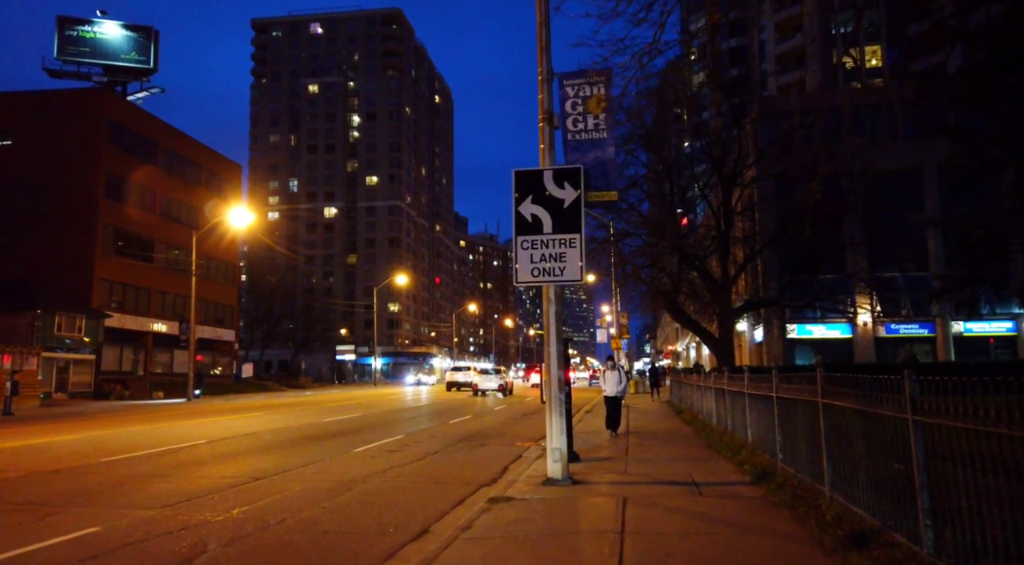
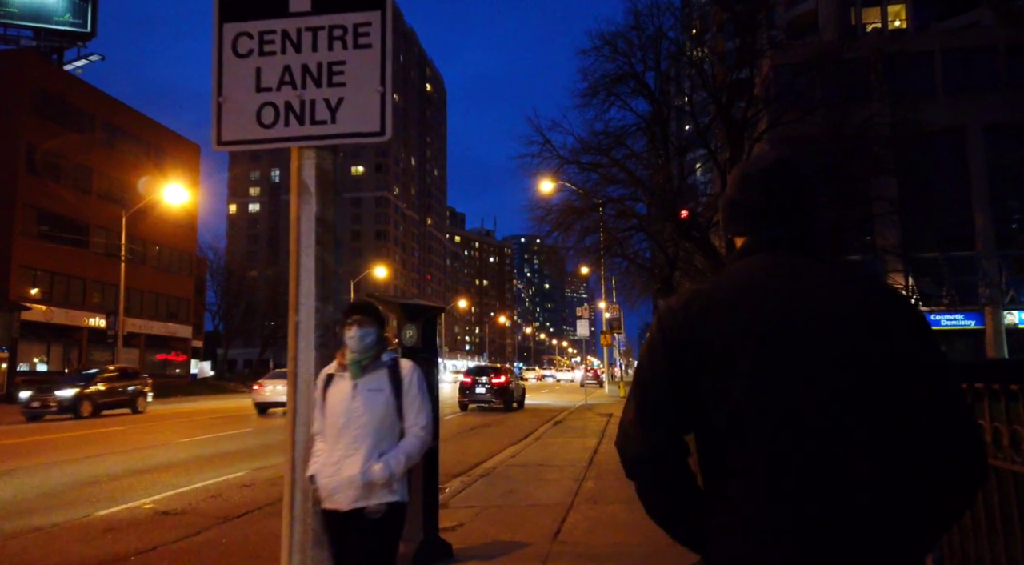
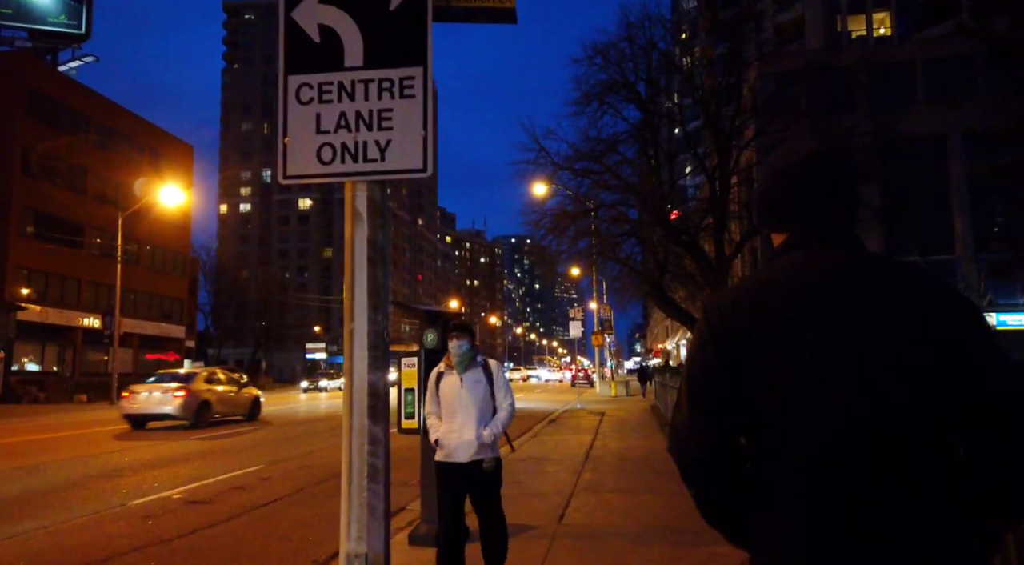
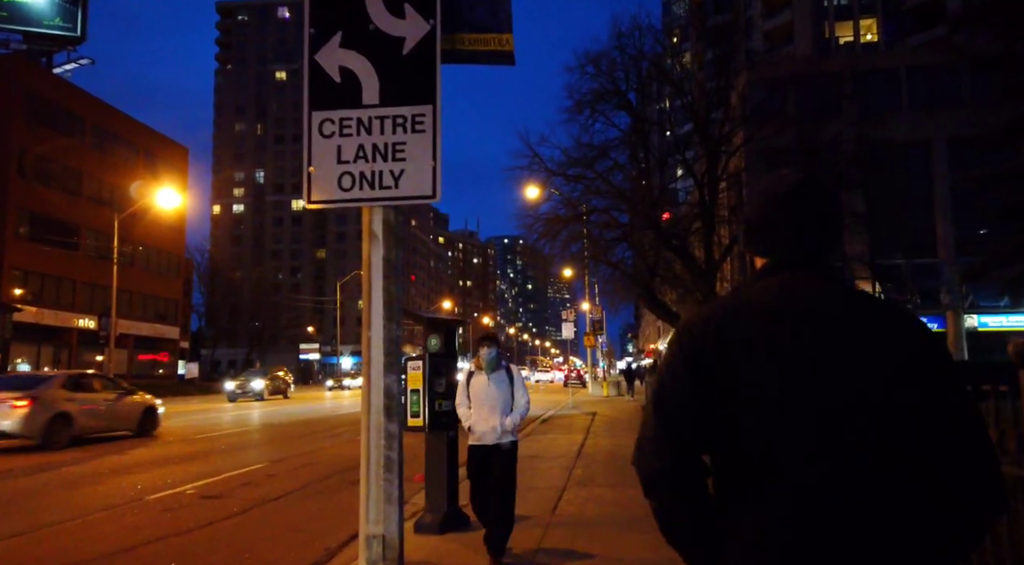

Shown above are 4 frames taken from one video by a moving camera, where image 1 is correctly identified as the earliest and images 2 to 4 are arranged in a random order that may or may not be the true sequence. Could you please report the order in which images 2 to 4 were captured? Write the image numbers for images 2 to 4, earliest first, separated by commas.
4, 3, 2
